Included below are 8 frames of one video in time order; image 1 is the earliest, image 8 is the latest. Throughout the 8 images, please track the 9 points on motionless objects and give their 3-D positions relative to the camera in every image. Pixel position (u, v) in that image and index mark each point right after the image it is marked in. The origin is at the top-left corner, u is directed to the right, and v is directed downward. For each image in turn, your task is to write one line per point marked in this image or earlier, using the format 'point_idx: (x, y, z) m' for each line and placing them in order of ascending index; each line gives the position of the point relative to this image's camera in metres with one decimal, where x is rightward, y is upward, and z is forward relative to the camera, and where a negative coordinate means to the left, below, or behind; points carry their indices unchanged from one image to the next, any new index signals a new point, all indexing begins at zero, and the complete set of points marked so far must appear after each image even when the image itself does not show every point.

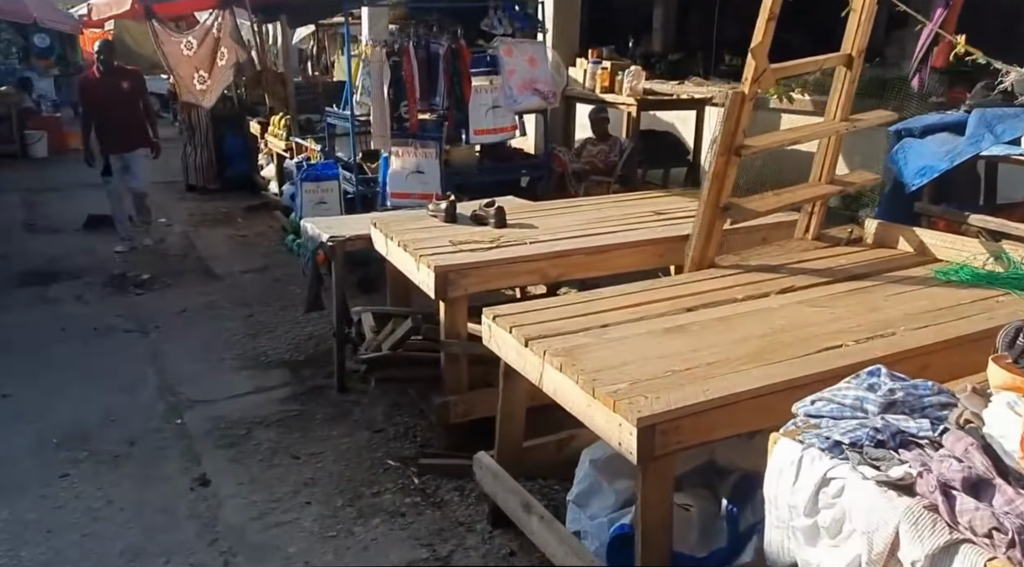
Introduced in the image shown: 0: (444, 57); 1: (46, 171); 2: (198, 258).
0: (-0.4, +1.3, +5.9) m
1: (-6.8, +1.7, +14.6) m
2: (-2.4, +0.2, +7.6) m
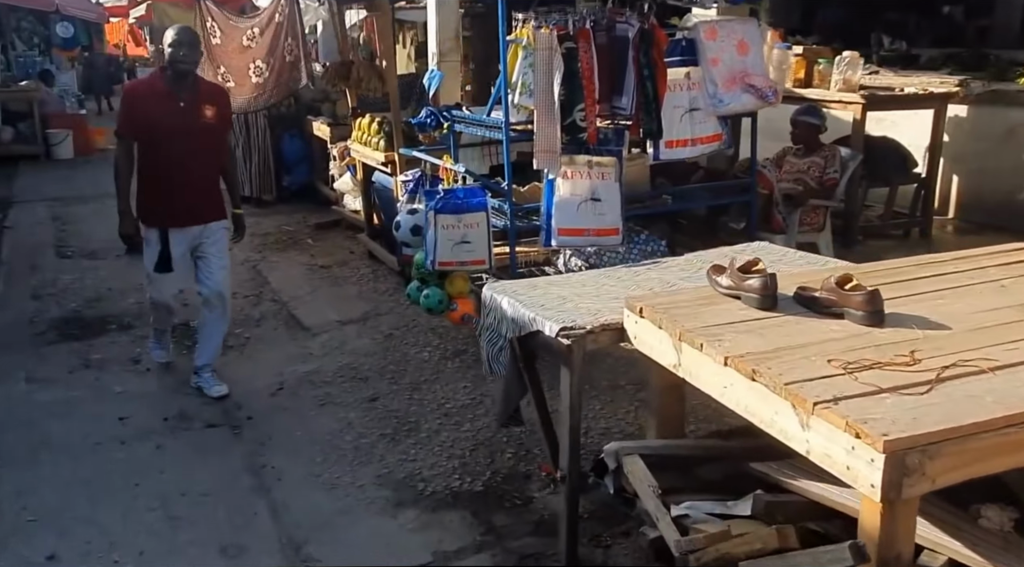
0: (+0.5, +1.0, +4.3) m
1: (-5.8, +1.4, +13.1) m
2: (-1.4, -0.1, +6.0) m
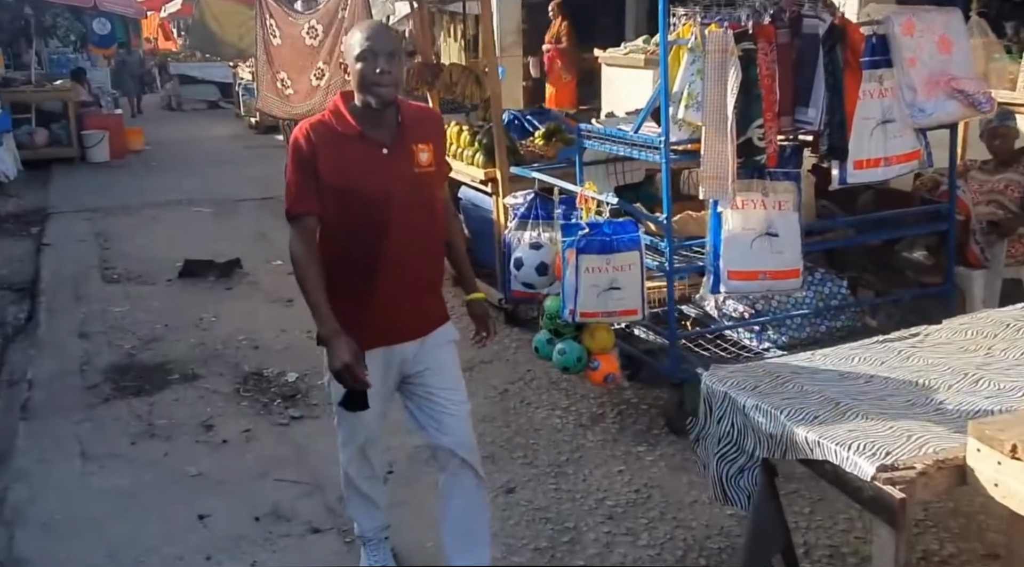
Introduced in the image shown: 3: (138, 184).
0: (+1.1, +0.8, +3.5) m
1: (-5.0, +1.2, +12.4) m
2: (-0.8, -0.3, +5.2) m
3: (-4.4, +1.2, +12.0) m
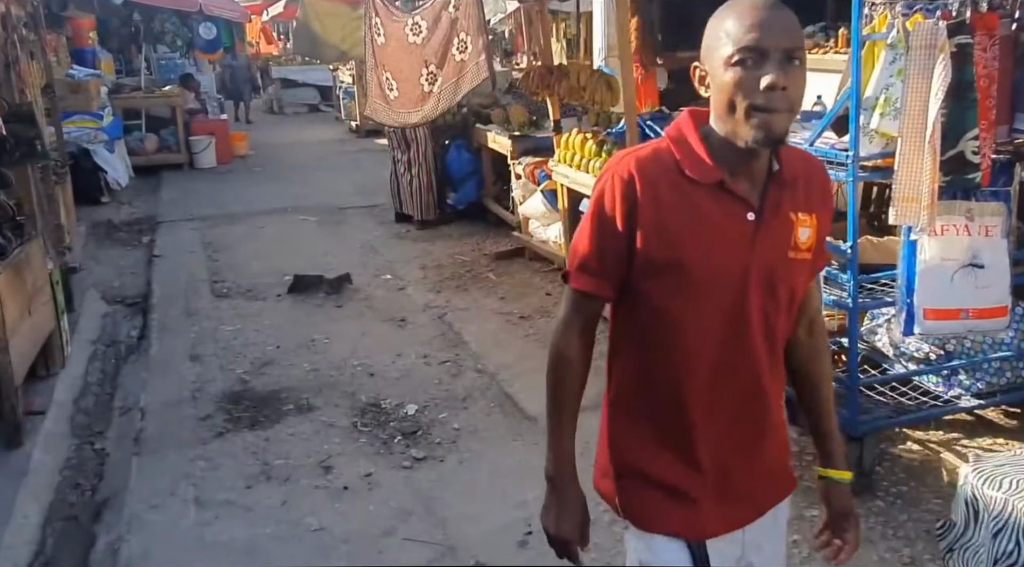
0: (+1.5, +0.7, +3.0) m
1: (-3.6, +1.2, +12.4) m
2: (-0.2, -0.4, +4.9) m
3: (-3.2, +1.1, +11.9) m
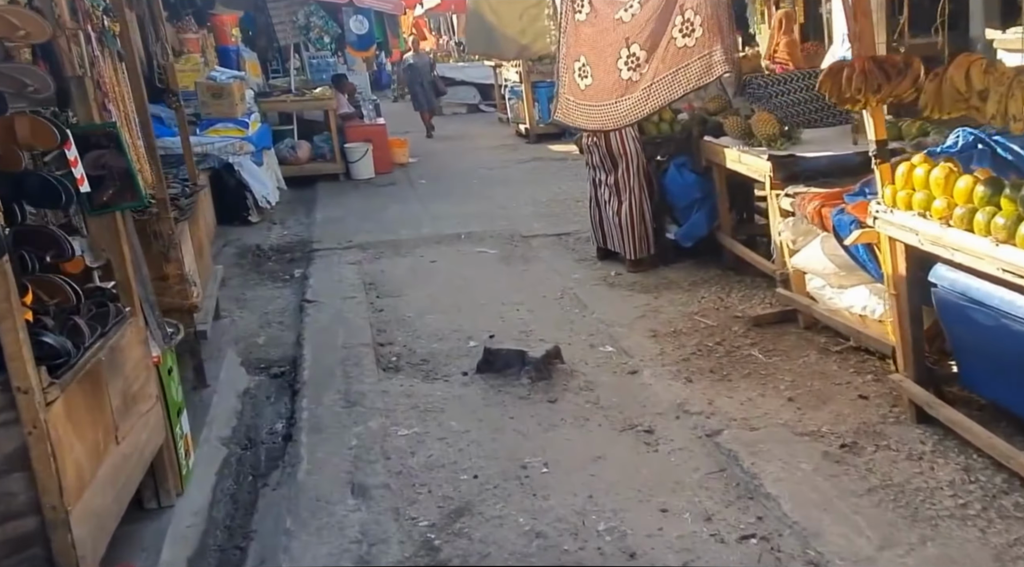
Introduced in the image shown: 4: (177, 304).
0: (+2.3, +0.3, +0.8) m
1: (-1.5, +0.8, +10.9) m
2: (+0.9, -0.8, +3.0) m
3: (-1.1, +0.7, +10.4) m
4: (-1.9, -0.2, +5.5) m
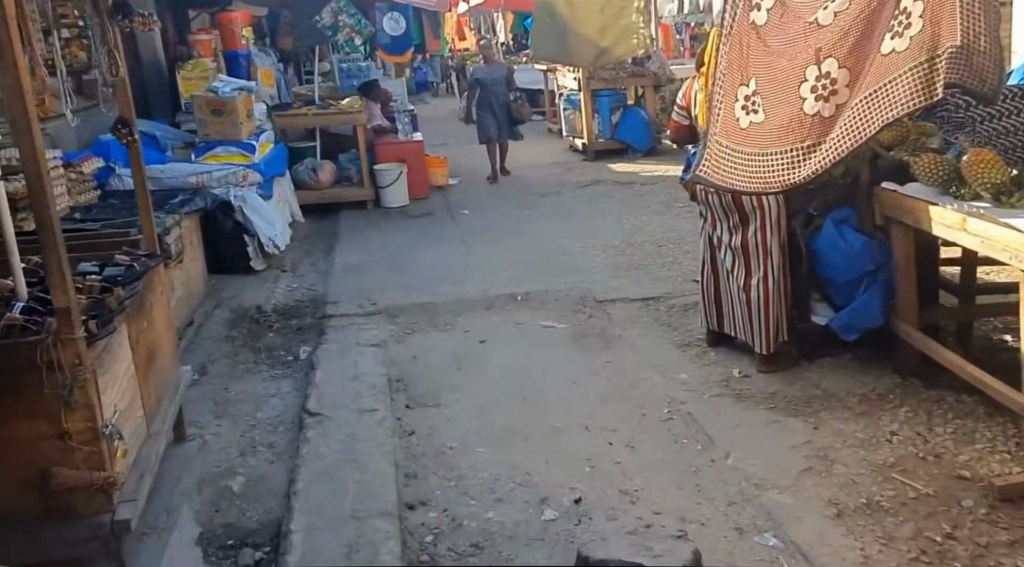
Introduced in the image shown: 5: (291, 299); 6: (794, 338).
0: (+2.5, -0.2, -1.2) m
1: (-0.9, +0.3, +9.0) m
2: (+1.1, -1.3, +1.0) m
3: (-0.6, +0.2, +8.4) m
4: (-1.5, -0.7, +3.6) m
5: (-1.8, -0.1, +8.1) m
6: (+1.4, -0.3, +4.9) m
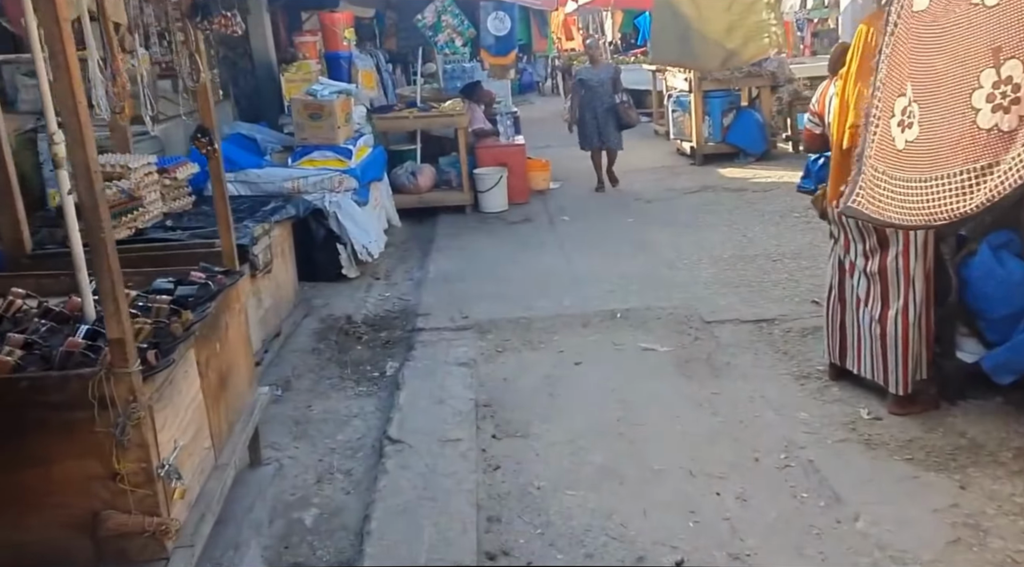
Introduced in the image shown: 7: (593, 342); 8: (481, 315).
0: (+2.3, -0.4, -1.9) m
1: (-0.1, +0.2, +8.6) m
2: (+1.1, -1.4, +0.4) m
3: (+0.2, +0.1, +8.0) m
4: (-1.3, -0.8, +3.3) m
5: (-1.0, -0.2, +7.8) m
6: (+1.8, -0.4, +4.3) m
7: (+0.5, -0.3, +5.9) m
8: (-0.2, -0.2, +6.8) m
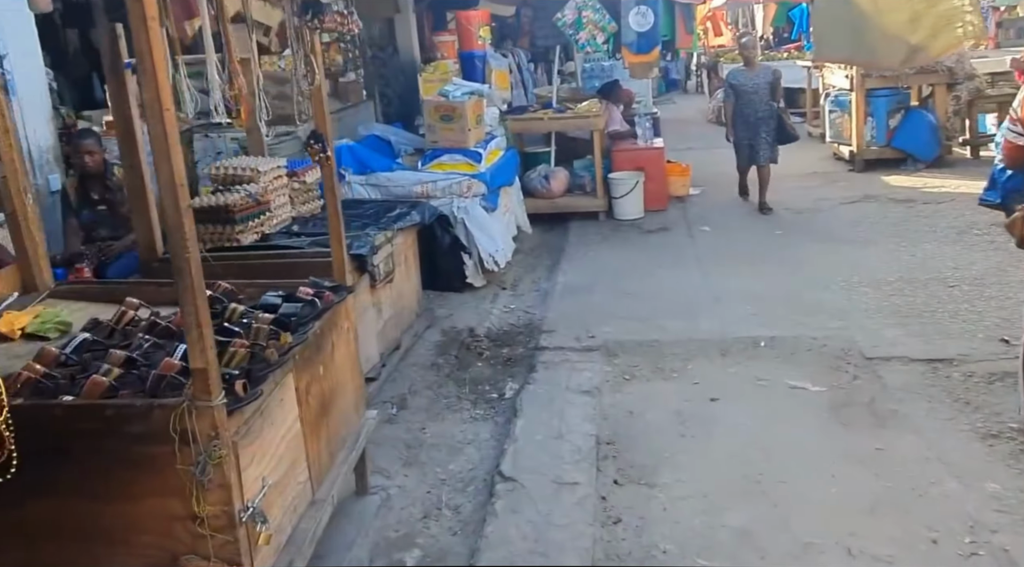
0: (+1.8, -0.5, -2.7) m
1: (+1.0, +0.1, +8.0) m
2: (+1.0, -1.6, -0.3) m
3: (+1.2, 0.0, +7.4) m
4: (-0.9, -0.9, +2.9) m
5: (0.0, -0.3, +7.3) m
6: (+2.2, -0.5, +3.5) m
7: (+1.2, -0.5, +5.3) m
8: (+0.6, -0.3, +6.3) m
